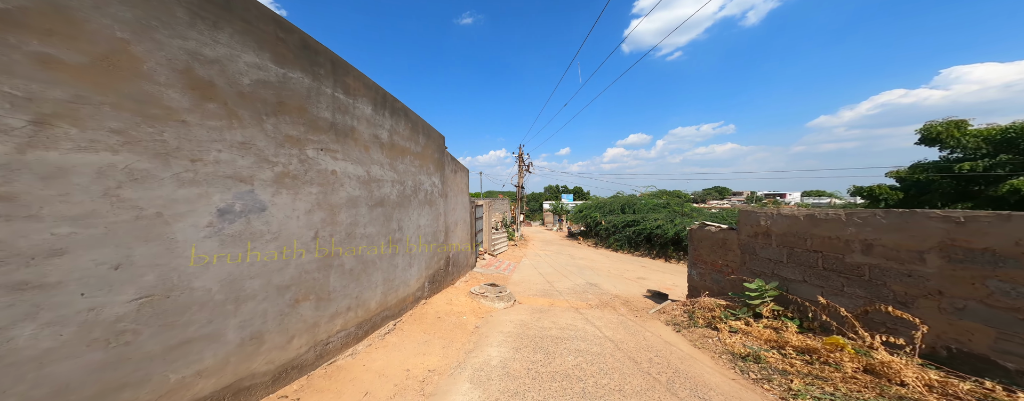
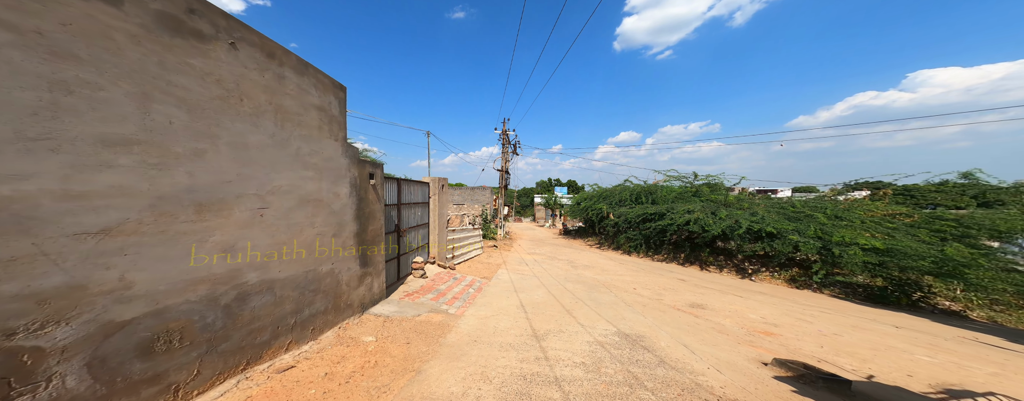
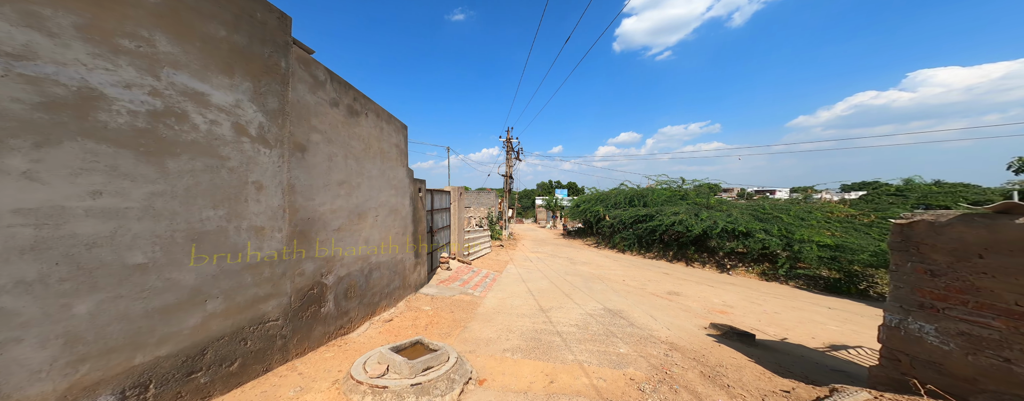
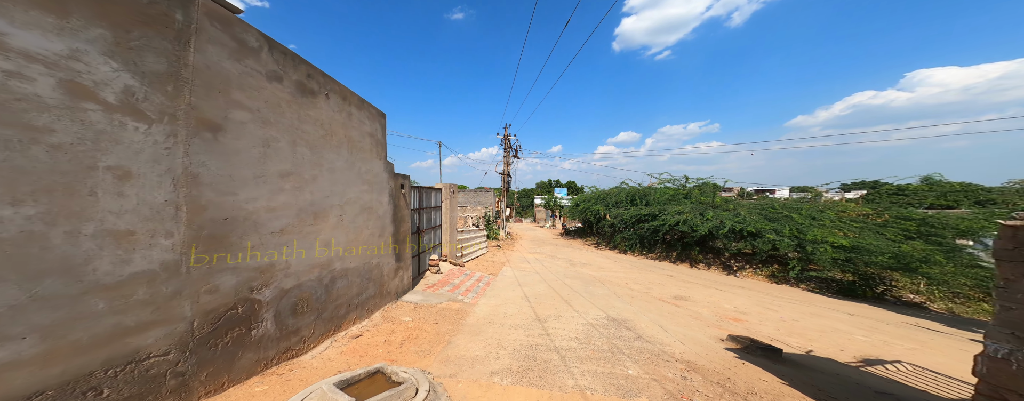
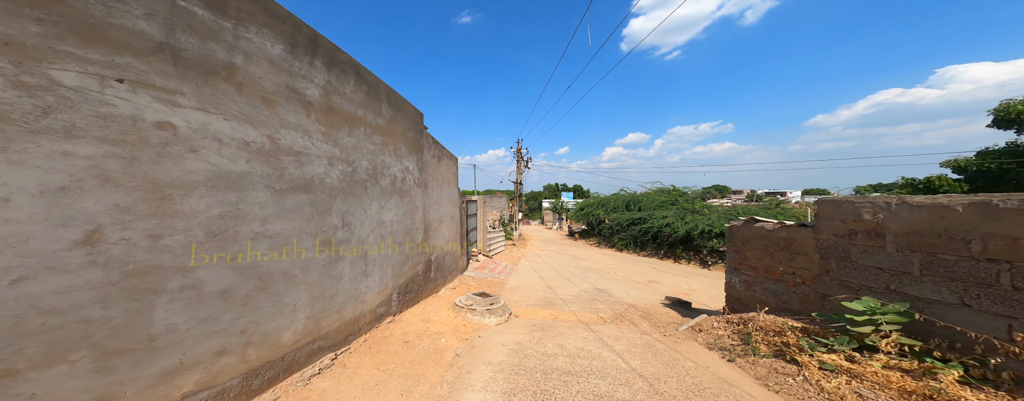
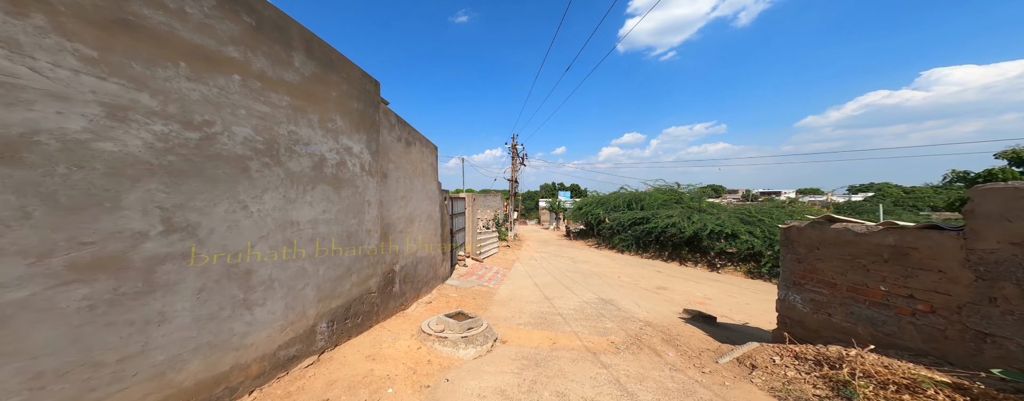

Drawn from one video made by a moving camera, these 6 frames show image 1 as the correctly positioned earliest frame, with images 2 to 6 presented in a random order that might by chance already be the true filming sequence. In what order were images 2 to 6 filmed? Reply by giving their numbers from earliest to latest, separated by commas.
5, 6, 3, 4, 2
